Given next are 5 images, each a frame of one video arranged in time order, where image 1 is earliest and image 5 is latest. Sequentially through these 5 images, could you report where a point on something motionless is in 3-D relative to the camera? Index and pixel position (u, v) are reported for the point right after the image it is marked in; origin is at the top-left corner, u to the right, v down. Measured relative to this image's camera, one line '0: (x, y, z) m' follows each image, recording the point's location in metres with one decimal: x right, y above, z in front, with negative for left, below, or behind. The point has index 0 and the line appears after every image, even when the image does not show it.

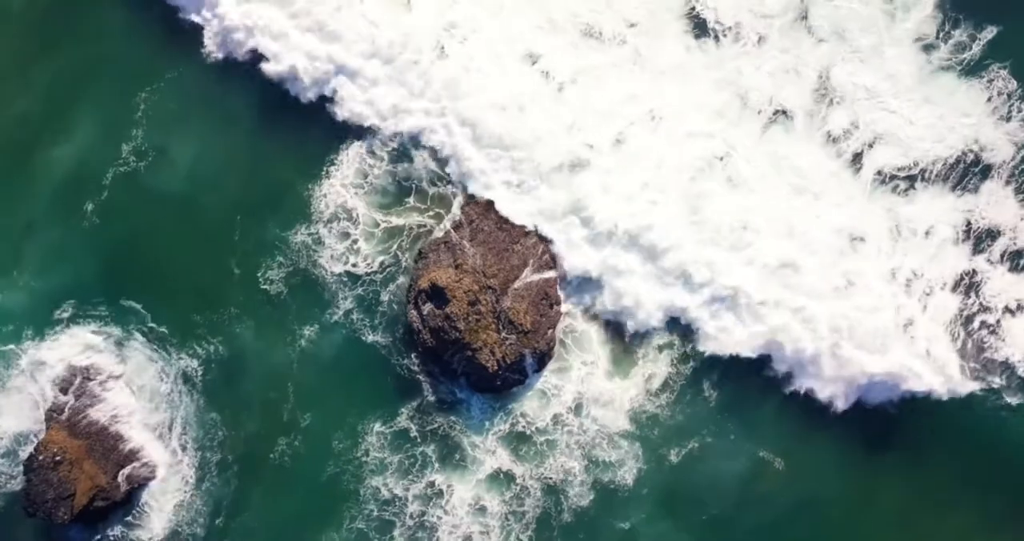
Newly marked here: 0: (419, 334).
0: (-2.0, -1.3, +20.3) m
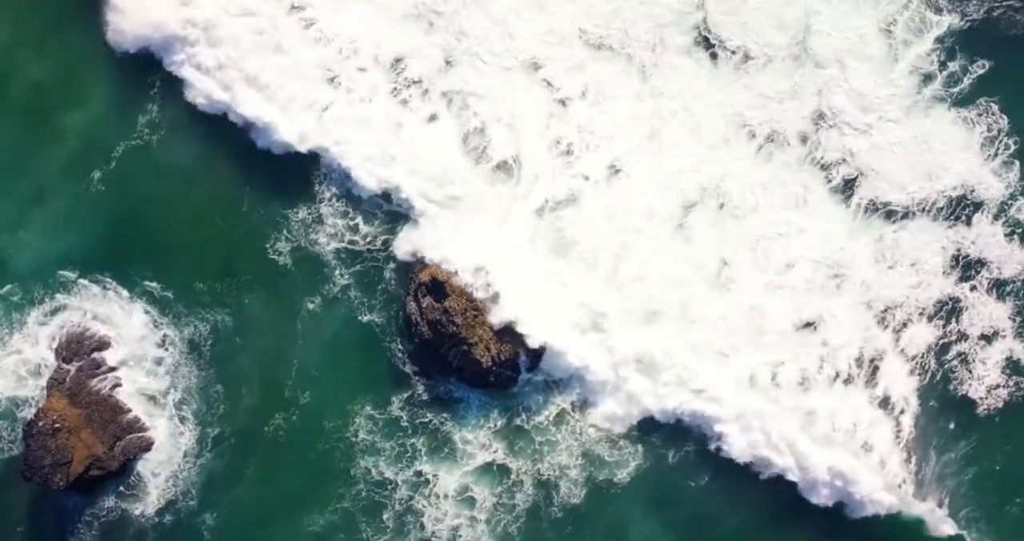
0: (-2.1, -1.1, +20.8) m
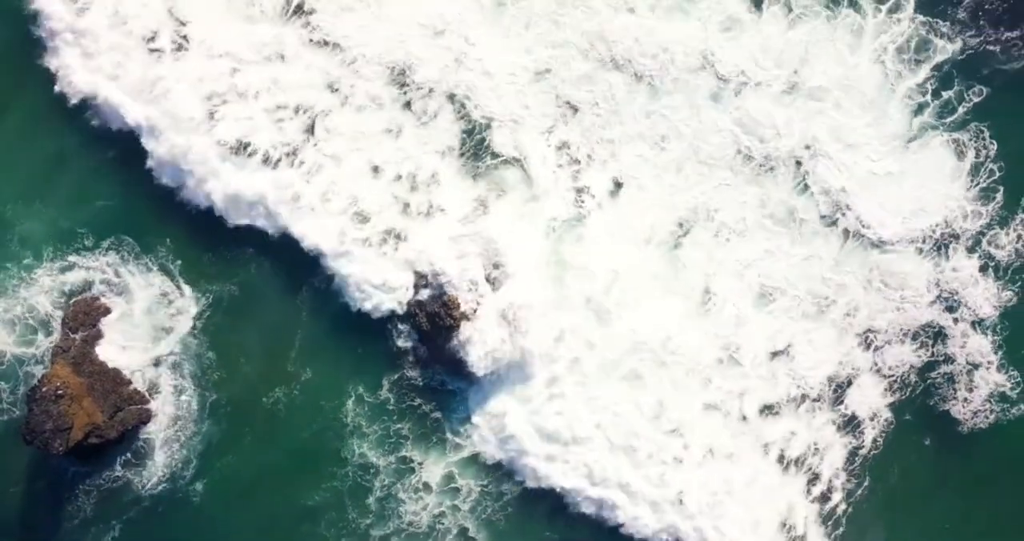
0: (-2.3, -1.0, +21.3) m
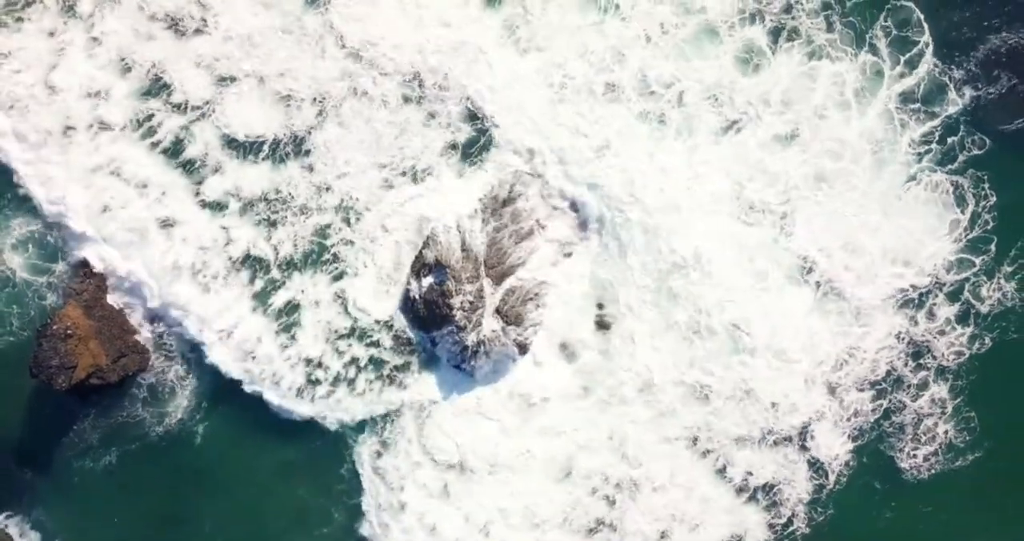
0: (-2.5, -0.9, +22.1) m
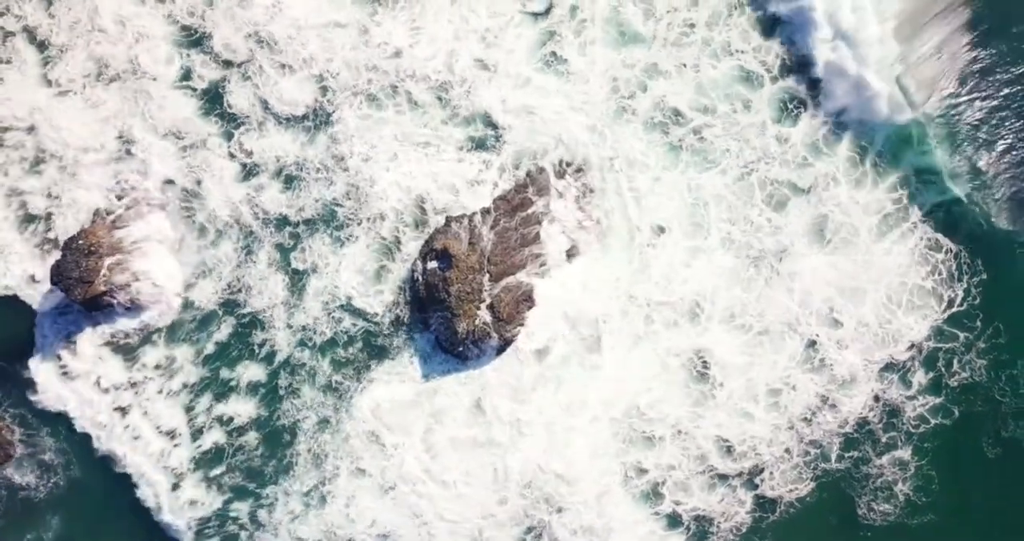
0: (-2.7, -0.6, +23.5) m
